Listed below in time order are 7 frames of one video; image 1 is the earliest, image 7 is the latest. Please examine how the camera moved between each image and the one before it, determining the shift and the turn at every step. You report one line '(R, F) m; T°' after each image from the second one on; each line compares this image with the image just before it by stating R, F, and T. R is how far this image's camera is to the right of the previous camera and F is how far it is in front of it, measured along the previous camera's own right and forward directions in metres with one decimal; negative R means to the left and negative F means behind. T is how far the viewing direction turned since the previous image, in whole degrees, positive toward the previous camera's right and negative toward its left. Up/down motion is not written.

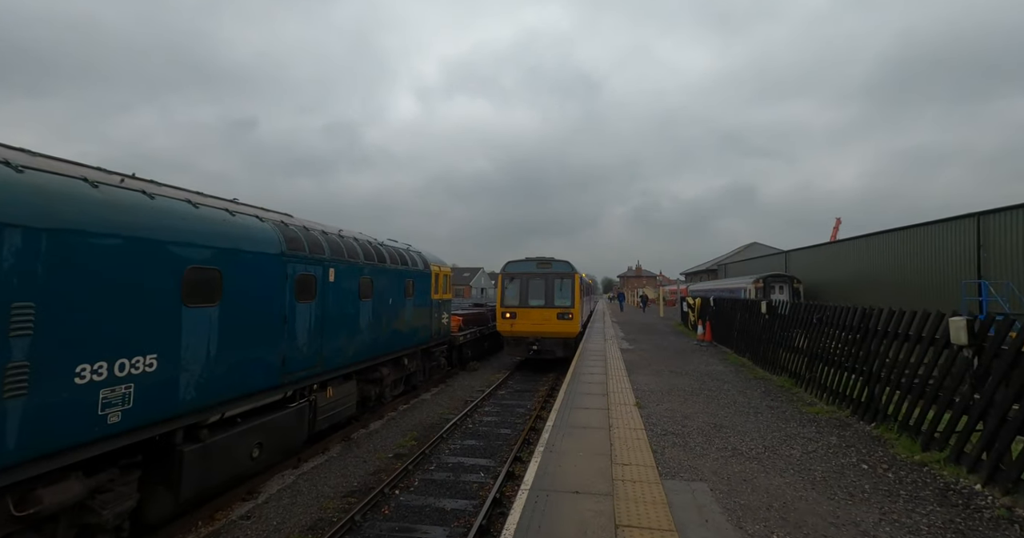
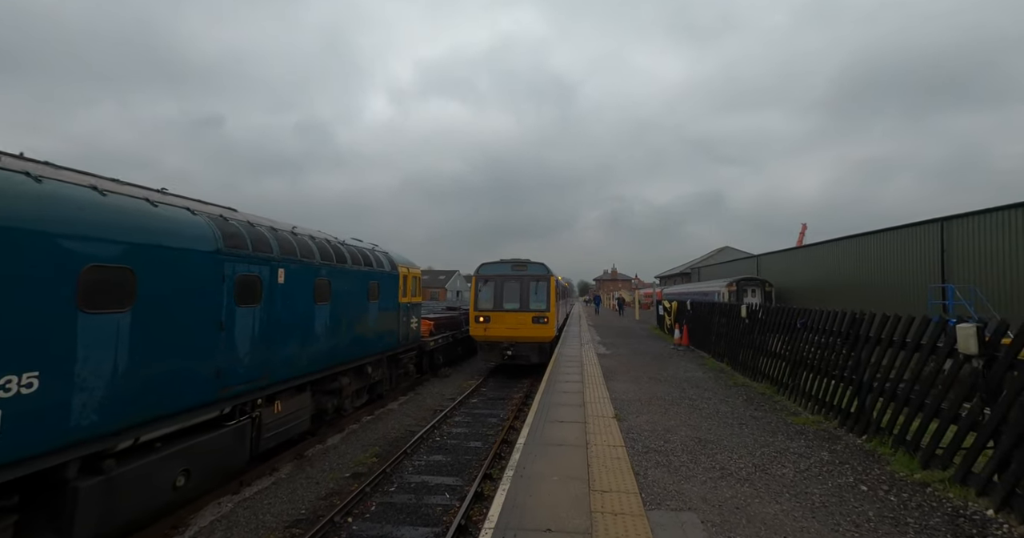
(+0.1, +0.5) m; +3°
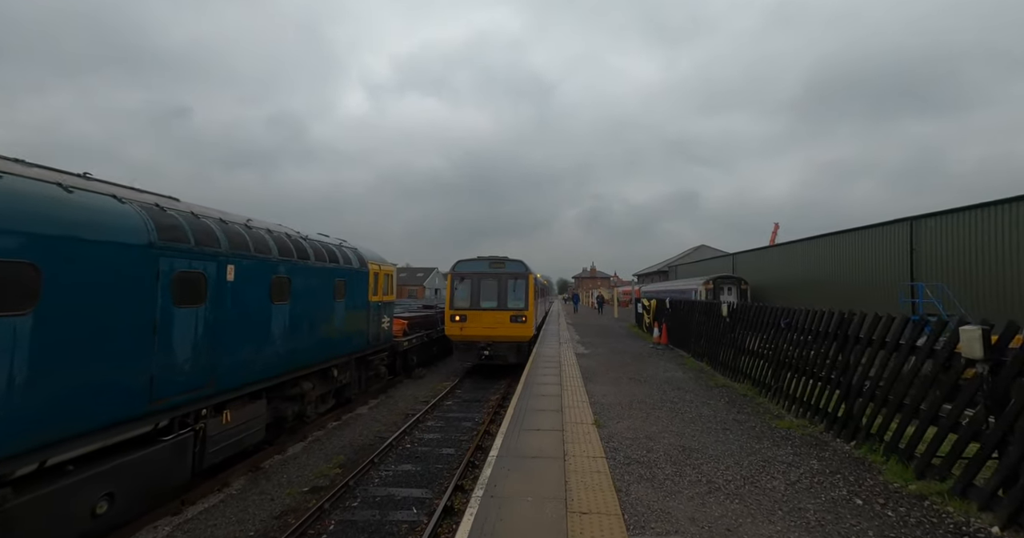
(+0.1, +0.4) m; +2°
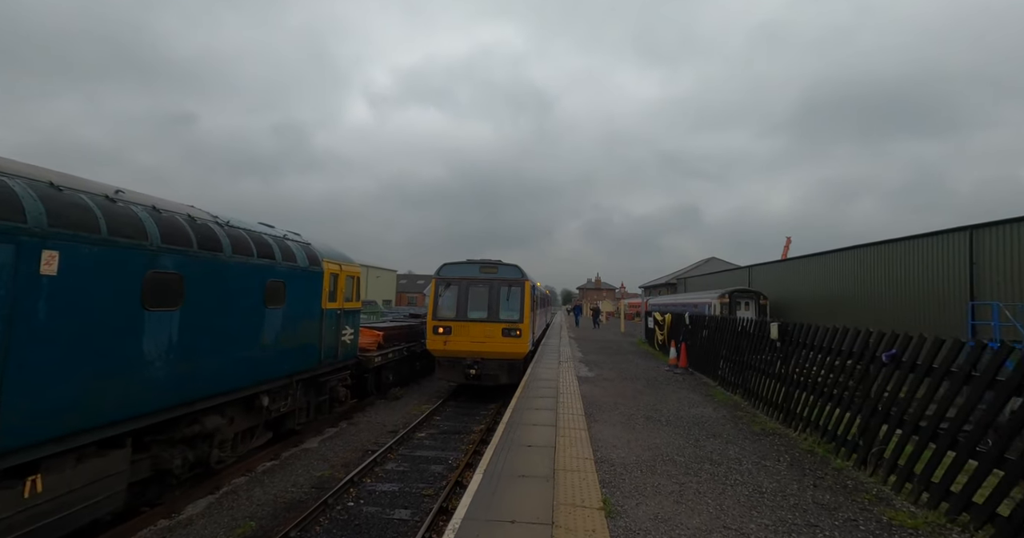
(+0.3, +2.0) m; -1°
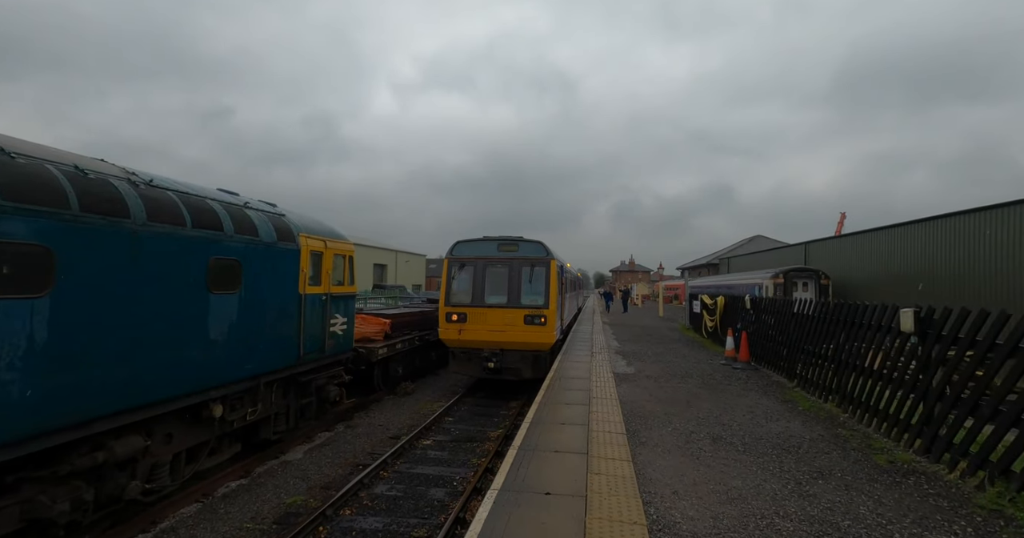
(+0.2, +1.8) m; -4°
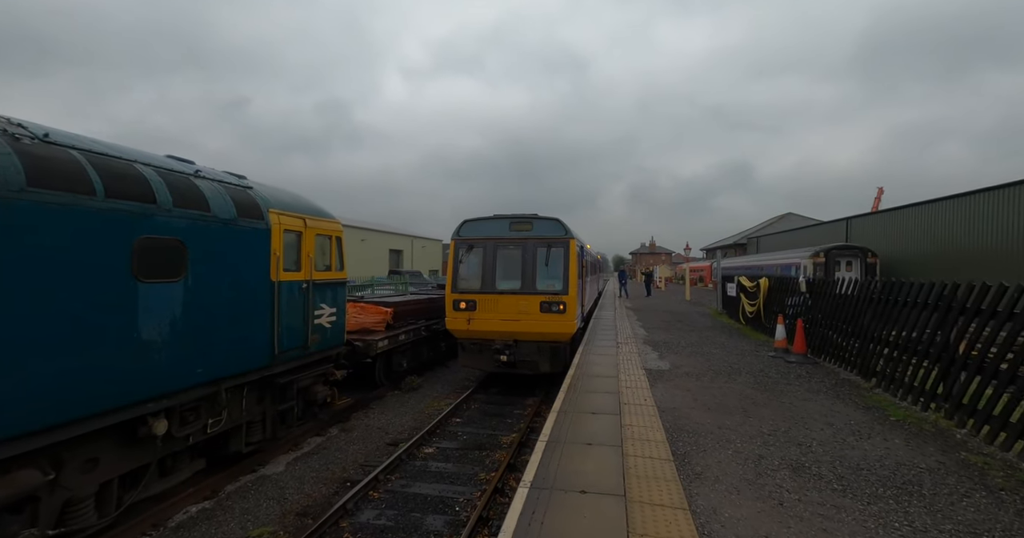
(+0.1, +1.2) m; -2°
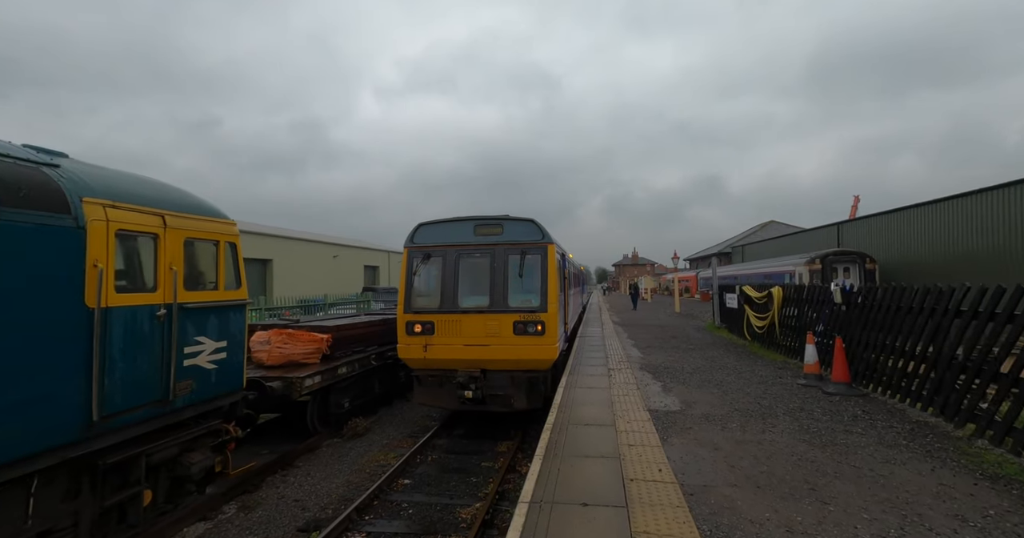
(+0.3, +1.9) m; +2°
